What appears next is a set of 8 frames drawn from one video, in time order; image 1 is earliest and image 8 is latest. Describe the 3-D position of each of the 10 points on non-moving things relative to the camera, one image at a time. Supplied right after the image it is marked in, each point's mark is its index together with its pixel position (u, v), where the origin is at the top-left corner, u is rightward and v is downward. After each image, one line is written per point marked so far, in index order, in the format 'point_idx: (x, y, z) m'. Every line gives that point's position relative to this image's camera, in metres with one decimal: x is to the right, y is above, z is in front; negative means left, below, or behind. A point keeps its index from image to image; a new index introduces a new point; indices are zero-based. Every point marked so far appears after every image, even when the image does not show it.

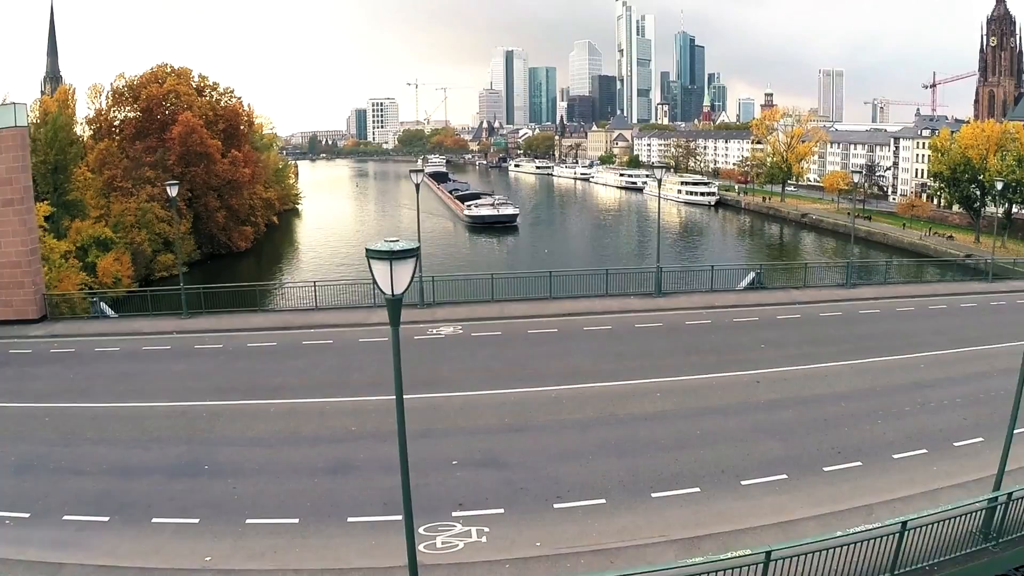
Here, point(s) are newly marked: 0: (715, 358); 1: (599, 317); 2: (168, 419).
0: (+2.6, -0.9, +8.9) m
1: (+1.3, -0.4, +10.3) m
2: (-4.0, -1.5, +8.2) m
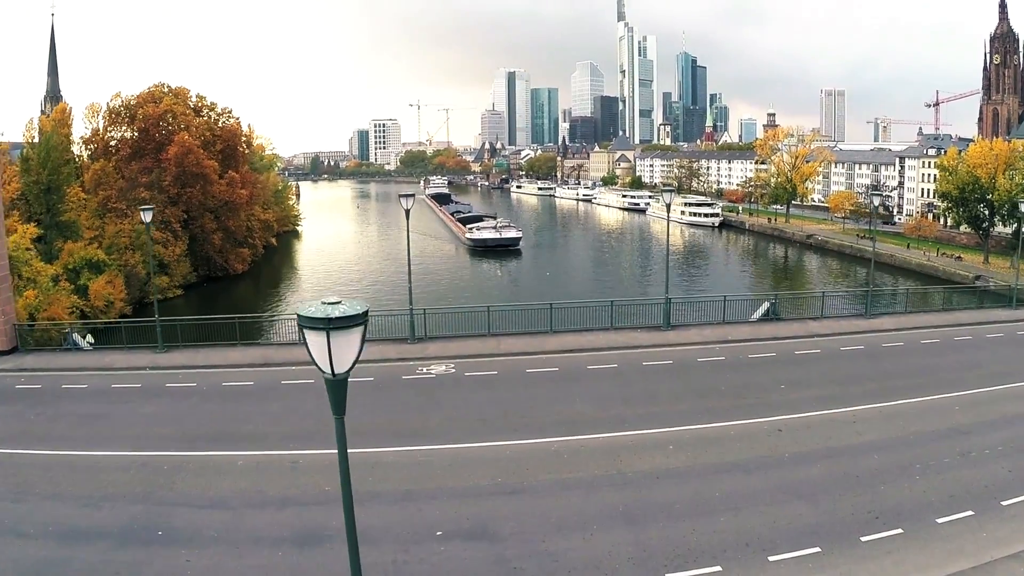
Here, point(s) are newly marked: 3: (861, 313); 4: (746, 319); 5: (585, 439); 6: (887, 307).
0: (+2.5, -1.3, +8.1) m
1: (+1.2, -0.9, +9.5) m
2: (-4.1, -1.9, +7.4) m
3: (+6.6, -0.5, +13.2) m
4: (+3.9, -0.5, +11.6) m
5: (+0.7, -1.5, +7.0) m
6: (+8.3, -0.4, +15.3) m
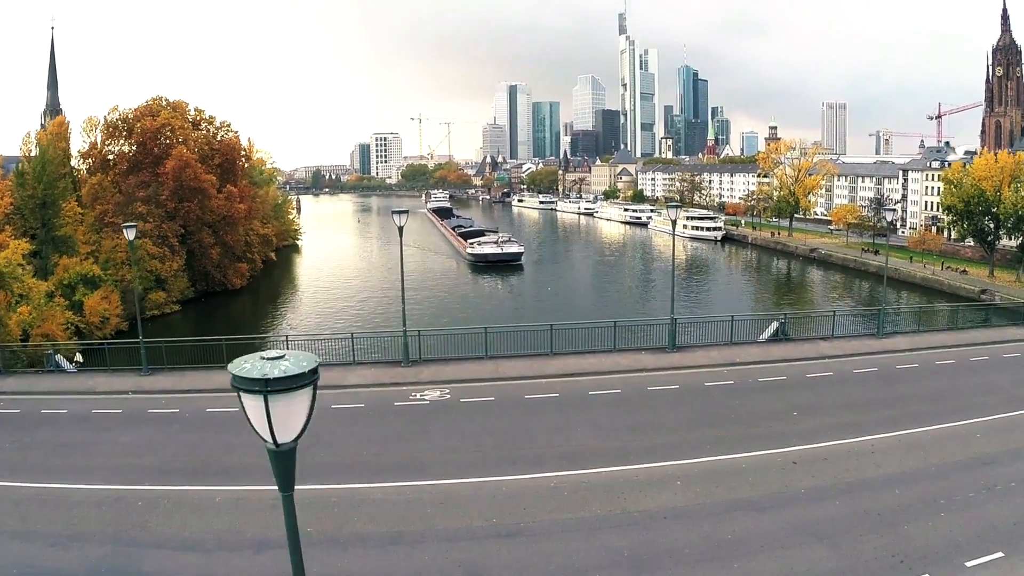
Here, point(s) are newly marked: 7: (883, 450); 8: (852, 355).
0: (+2.5, -1.6, +7.6) m
1: (+1.2, -1.2, +9.1) m
2: (-4.1, -2.2, +6.9) m
3: (+6.6, -0.8, +12.7) m
4: (+3.9, -0.8, +11.2) m
5: (+0.7, -1.7, +6.5) m
6: (+8.3, -0.8, +14.9) m
7: (+4.0, -1.8, +7.6) m
8: (+5.5, -1.1, +11.2) m
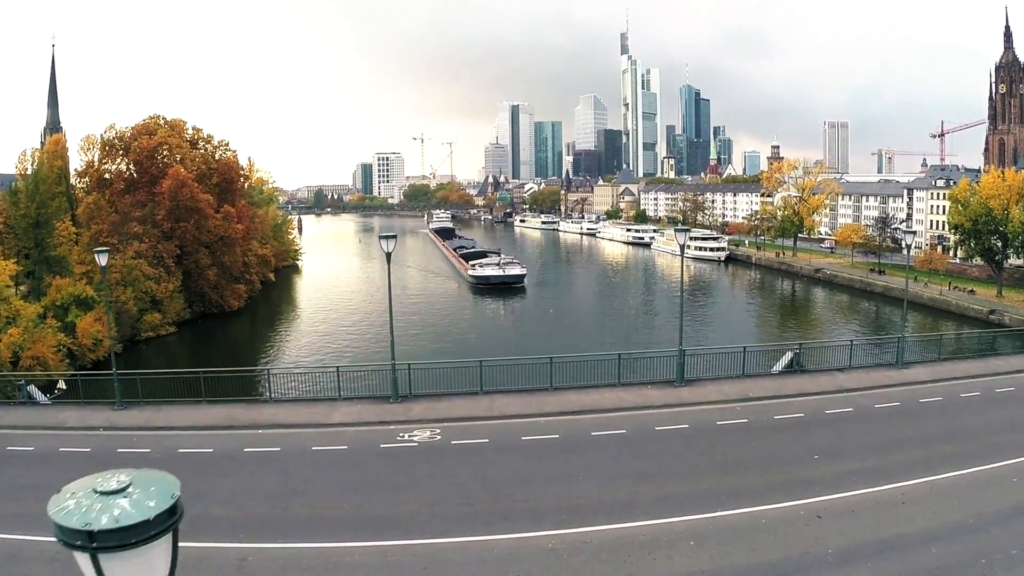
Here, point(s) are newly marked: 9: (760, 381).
0: (+2.5, -1.9, +7.0) m
1: (+1.2, -1.5, +8.4) m
2: (-4.2, -2.5, +6.3) m
3: (+6.6, -1.3, +12.1) m
4: (+3.9, -1.3, +10.5) m
5: (+0.6, -2.0, +5.9) m
6: (+8.3, -1.3, +14.2) m
7: (+4.0, -2.1, +6.9) m
8: (+5.4, -1.5, +10.5) m
9: (+3.6, -1.3, +10.1) m
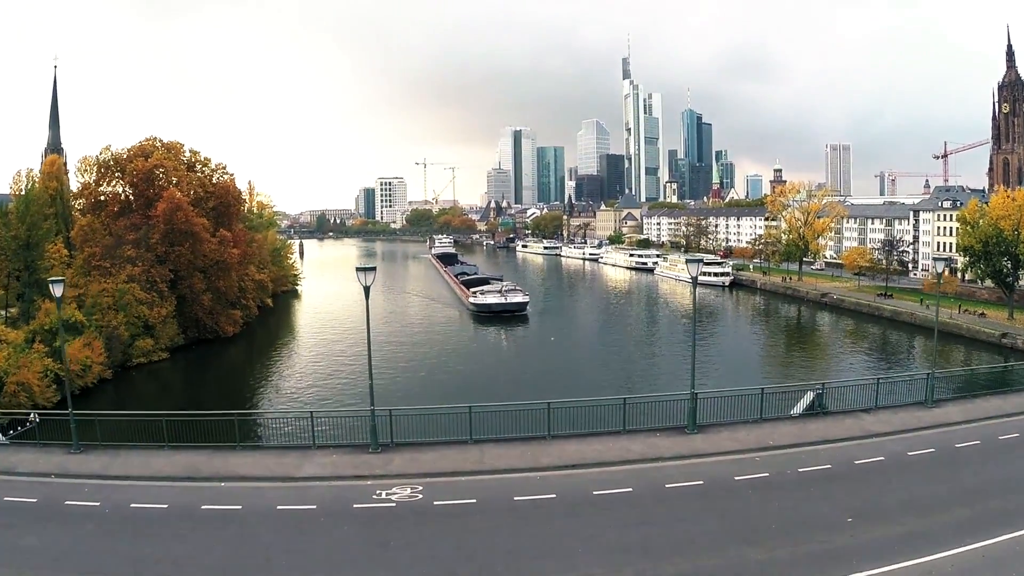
0: (+2.4, -2.2, +6.0) m
1: (+1.1, -1.9, +7.5) m
2: (-4.3, -2.8, +5.3) m
3: (+6.5, -1.8, +11.1) m
4: (+3.8, -1.7, +9.6) m
5: (+0.6, -2.3, +4.9) m
6: (+8.2, -1.9, +13.3) m
7: (+3.9, -2.4, +5.9) m
8: (+5.4, -2.0, +9.6) m
9: (+3.5, -1.8, +9.2) m
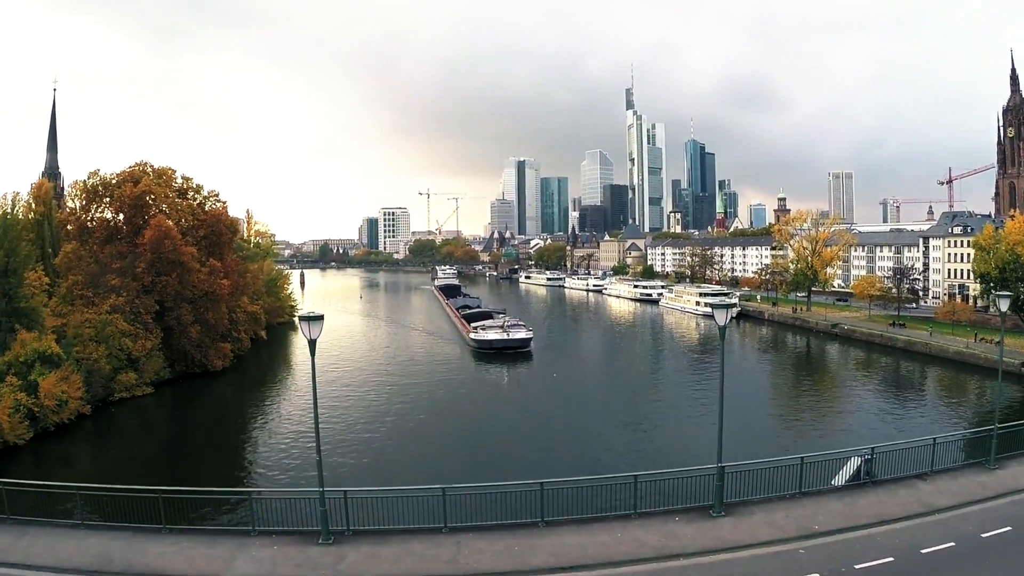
0: (+2.2, -2.6, +4.5) m
1: (+0.9, -2.4, +5.9) m
2: (-4.4, -3.2, +3.8) m
3: (+6.4, -2.4, +9.6) m
4: (+3.6, -2.3, +8.0) m
5: (+0.4, -2.7, +3.3) m
6: (+8.1, -2.6, +11.7) m
7: (+3.7, -2.8, +4.3) m
8: (+5.2, -2.5, +8.0) m
9: (+3.4, -2.3, +7.6) m
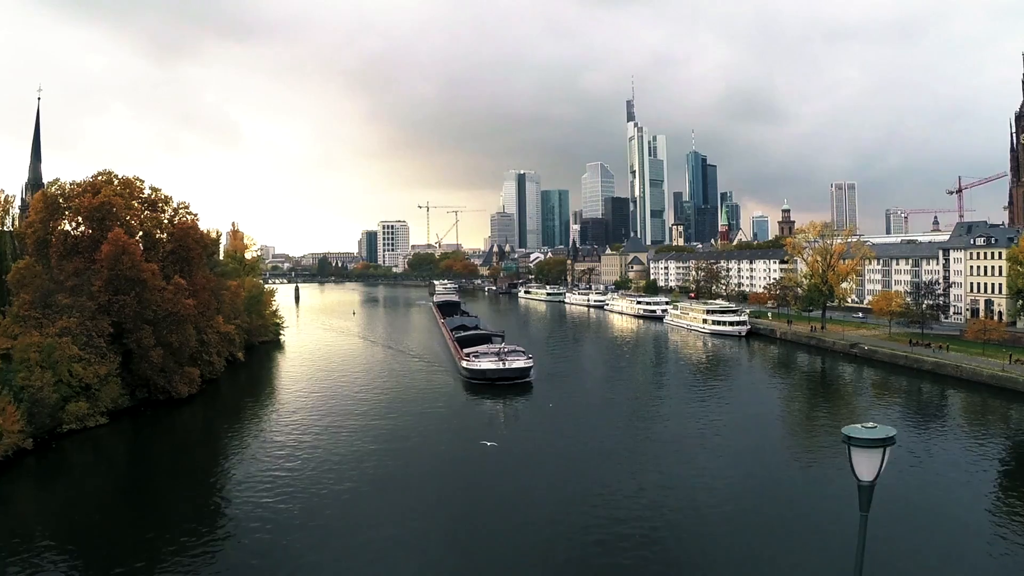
0: (+1.8, -2.9, +1.2) m
1: (+0.5, -2.7, +2.7) m
2: (-4.9, -3.5, +0.5) m
3: (+5.9, -2.8, +6.3) m
4: (+3.2, -2.6, +4.8) m
5: (0.0, -3.0, +0.1) m
6: (+7.7, -3.0, +8.4) m
7: (+3.3, -3.1, +1.1) m
8: (+4.8, -2.9, +4.7) m
9: (+3.0, -2.7, +4.4) m
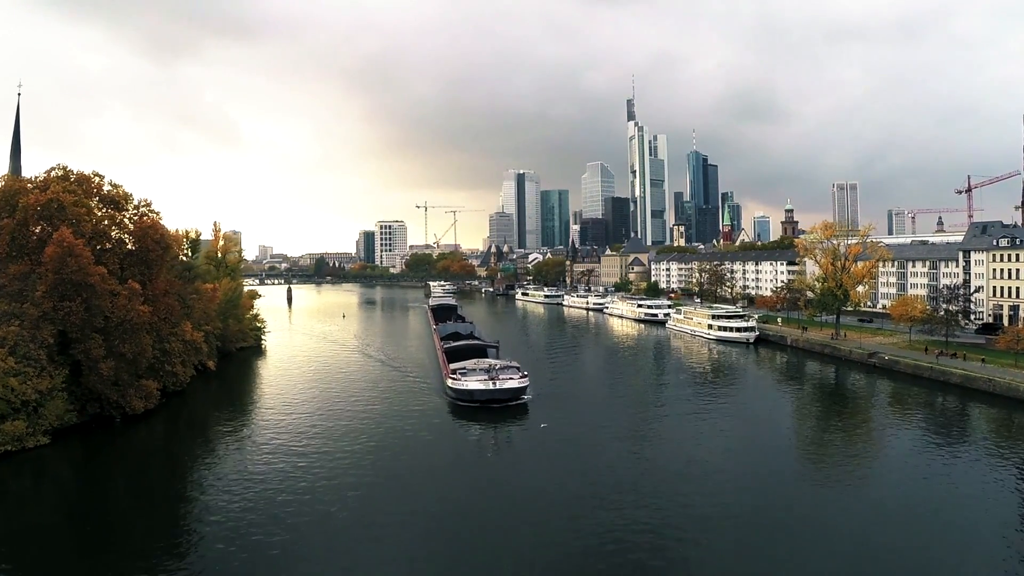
0: (+1.3, -3.2, -2.0) m
1: (0.0, -2.9, -0.5) m
2: (-5.4, -3.7, -2.6) m
3: (+5.4, -3.0, +3.1) m
4: (+2.7, -2.9, +1.6) m
5: (-0.5, -3.2, -3.1) m
6: (+7.2, -3.3, +5.2) m
7: (+2.8, -3.3, -2.1) m
8: (+4.3, -3.1, +1.6) m
9: (+2.5, -2.9, +1.2) m
